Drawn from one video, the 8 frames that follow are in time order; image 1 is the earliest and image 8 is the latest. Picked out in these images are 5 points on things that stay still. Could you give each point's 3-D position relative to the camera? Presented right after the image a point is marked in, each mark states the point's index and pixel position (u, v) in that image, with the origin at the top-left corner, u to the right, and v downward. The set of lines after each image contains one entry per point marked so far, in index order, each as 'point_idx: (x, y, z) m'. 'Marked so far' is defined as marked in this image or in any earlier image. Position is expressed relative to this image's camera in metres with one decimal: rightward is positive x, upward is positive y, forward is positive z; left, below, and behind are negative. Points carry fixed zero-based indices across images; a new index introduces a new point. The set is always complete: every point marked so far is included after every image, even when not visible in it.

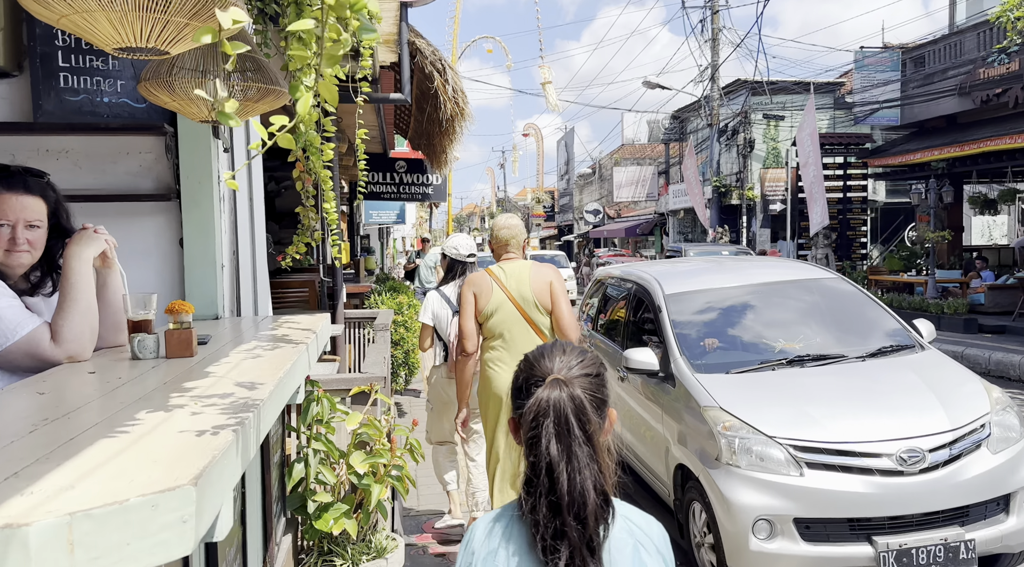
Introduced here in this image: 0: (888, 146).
0: (+8.0, +2.9, +15.6) m
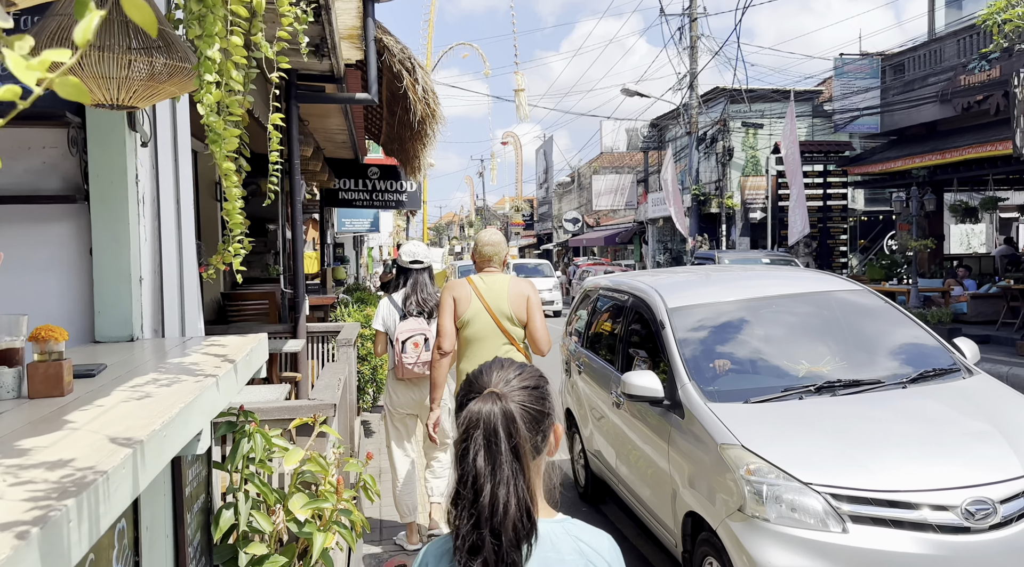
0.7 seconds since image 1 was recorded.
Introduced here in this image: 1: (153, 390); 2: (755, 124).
0: (+7.5, +2.7, +15.5) m
1: (-0.7, -0.2, +1.5) m
2: (+6.5, +4.2, +19.4) m
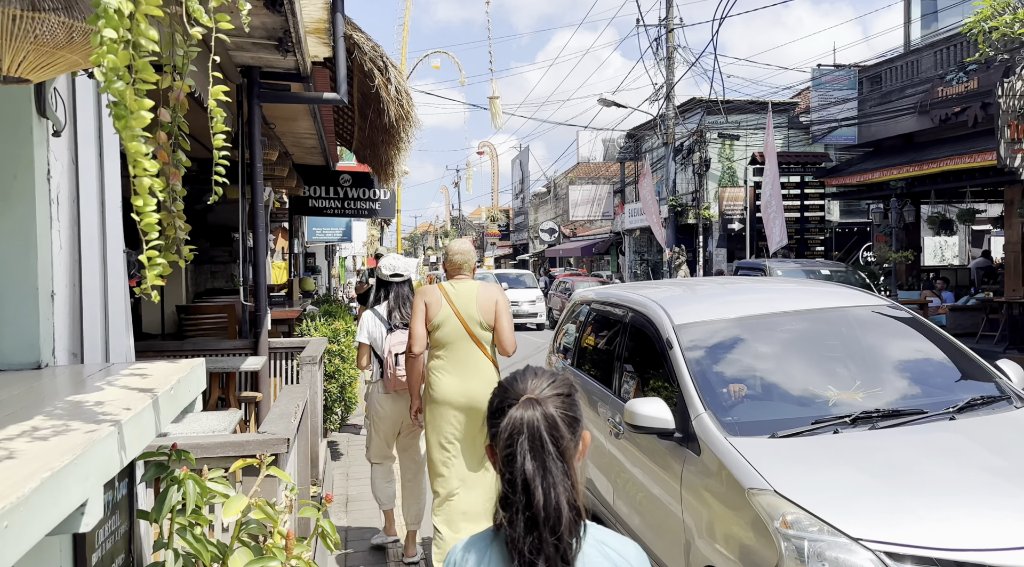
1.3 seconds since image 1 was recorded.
0: (+7.0, +2.5, +15.4) m
1: (-0.8, -0.3, +1.1) m
2: (+5.8, +3.9, +19.3) m
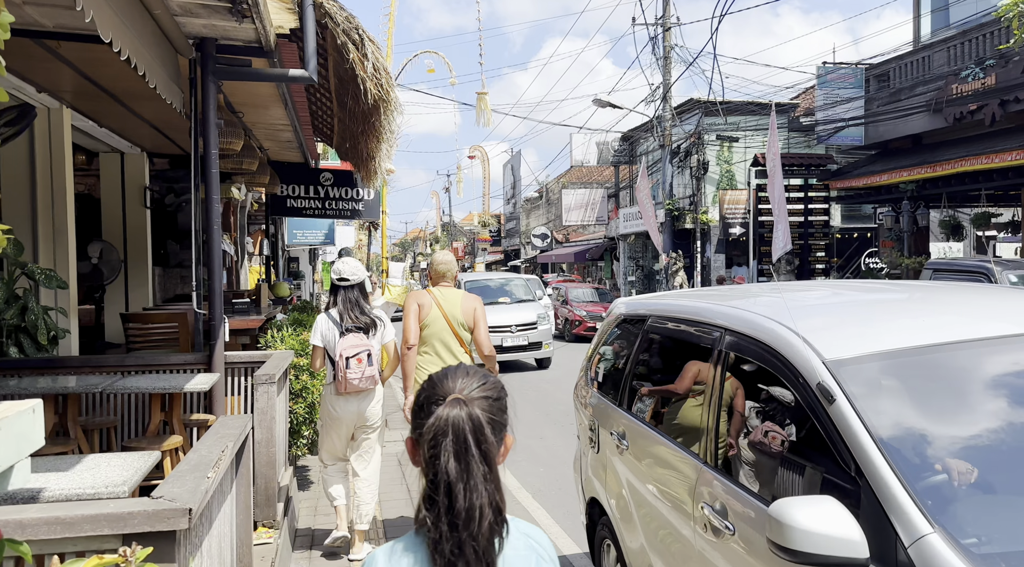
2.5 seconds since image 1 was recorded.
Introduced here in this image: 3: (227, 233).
0: (+6.9, +2.3, +14.8) m
1: (-0.7, -0.2, +0.4) m
2: (+5.6, +3.8, +18.7) m
3: (-4.1, +0.7, +10.5) m
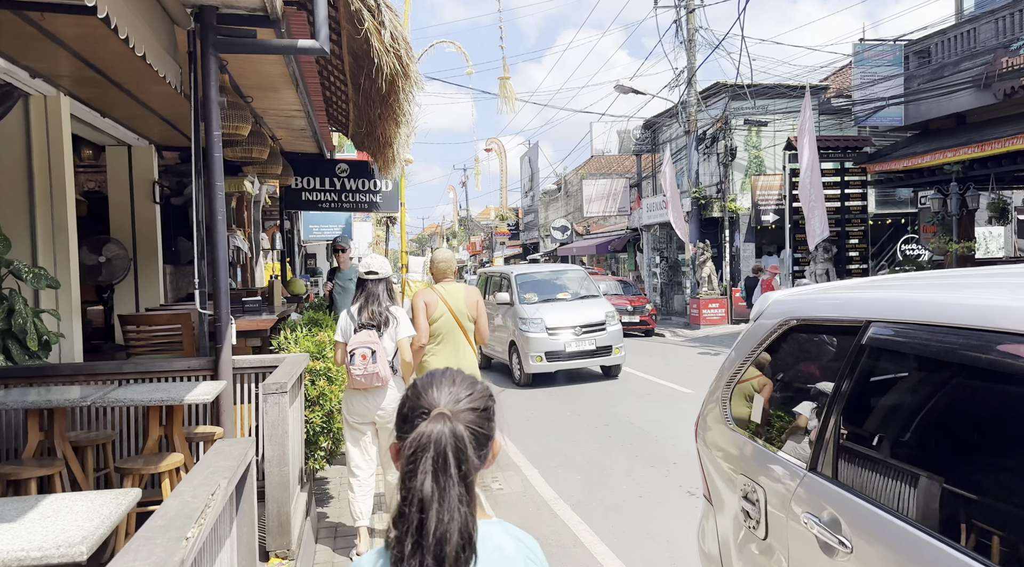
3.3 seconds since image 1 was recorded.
0: (+7.3, +2.6, +14.1) m
1: (-0.6, -0.2, -0.1) m
2: (+6.1, +4.0, +18.1) m
3: (-3.8, +0.8, +10.1) m
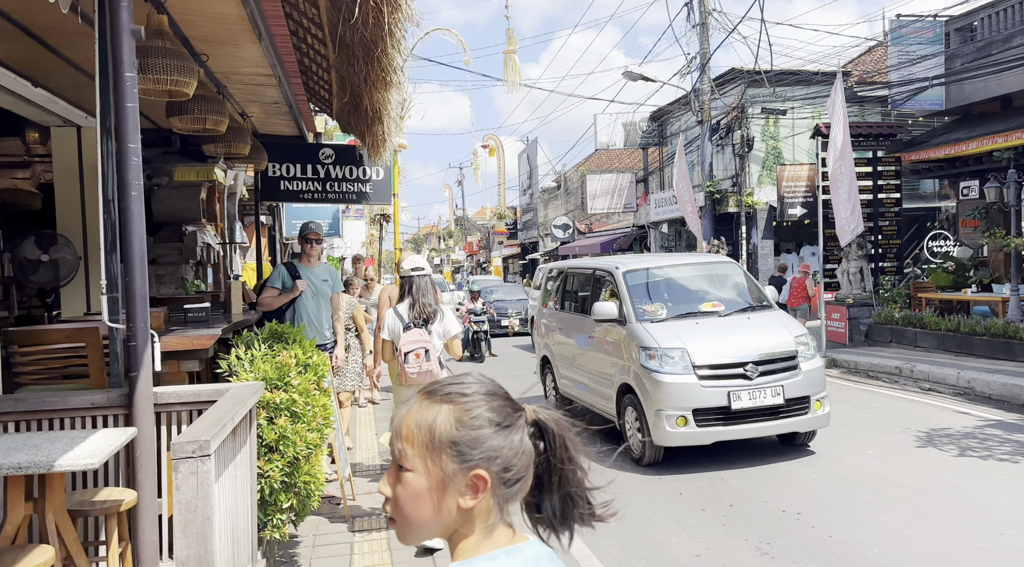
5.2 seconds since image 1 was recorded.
0: (+7.4, +2.6, +13.0) m
1: (-0.5, -0.2, -1.3) m
2: (+6.1, +4.0, +16.9) m
3: (-3.7, +0.7, +8.9) m
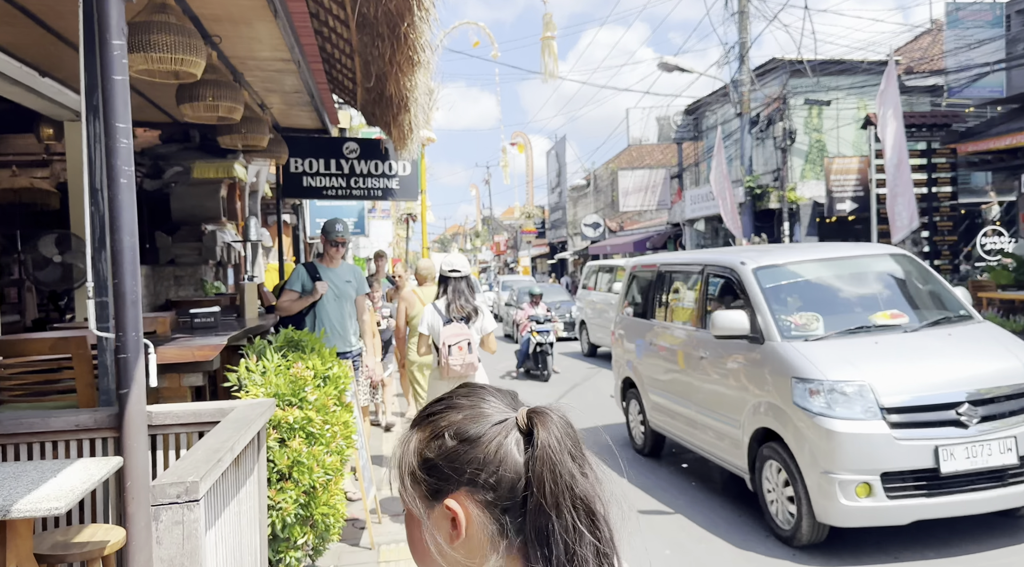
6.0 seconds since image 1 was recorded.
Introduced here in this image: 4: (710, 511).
0: (+7.9, +2.6, +12.2) m
1: (-0.4, -0.3, -1.7) m
2: (+6.8, +4.0, +16.2) m
3: (-3.3, +0.7, +8.5) m
4: (+1.4, -1.6, +5.1) m
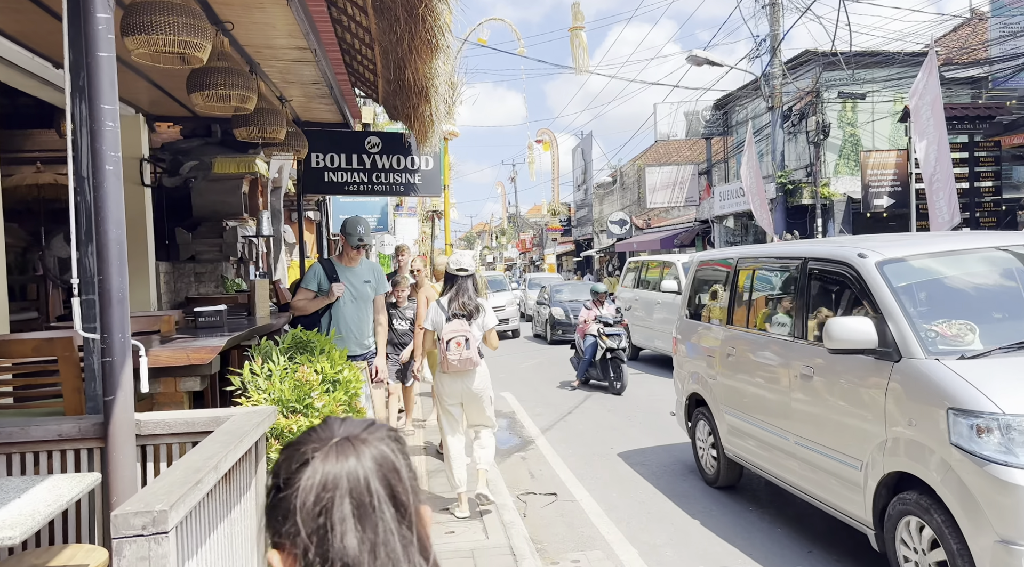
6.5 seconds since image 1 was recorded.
0: (+8.3, +2.6, +11.7) m
1: (-0.5, -0.3, -2.0) m
2: (+7.4, +4.1, +15.7) m
3: (-3.0, +0.8, +8.4) m
4: (+1.5, -1.6, +4.8) m
